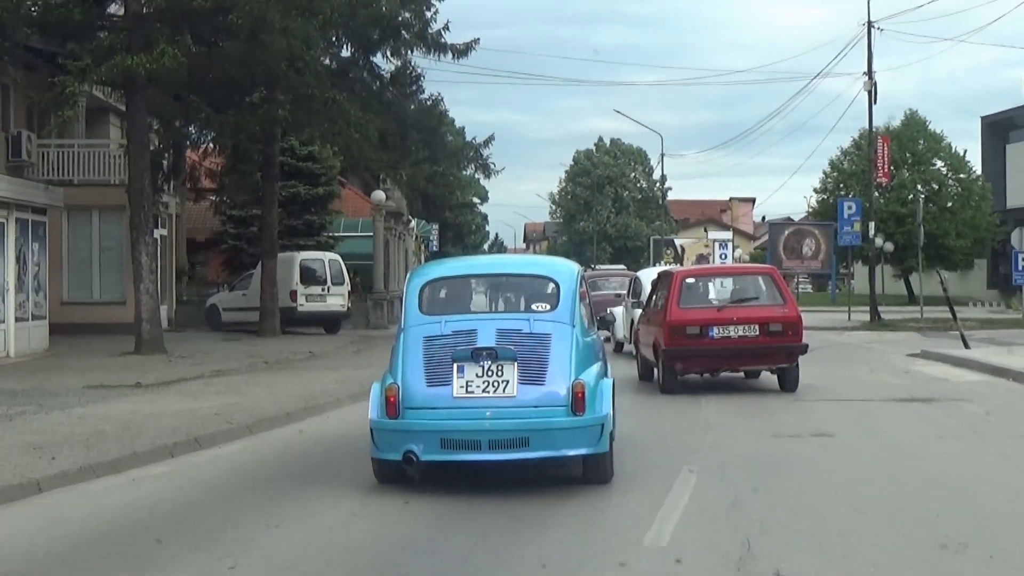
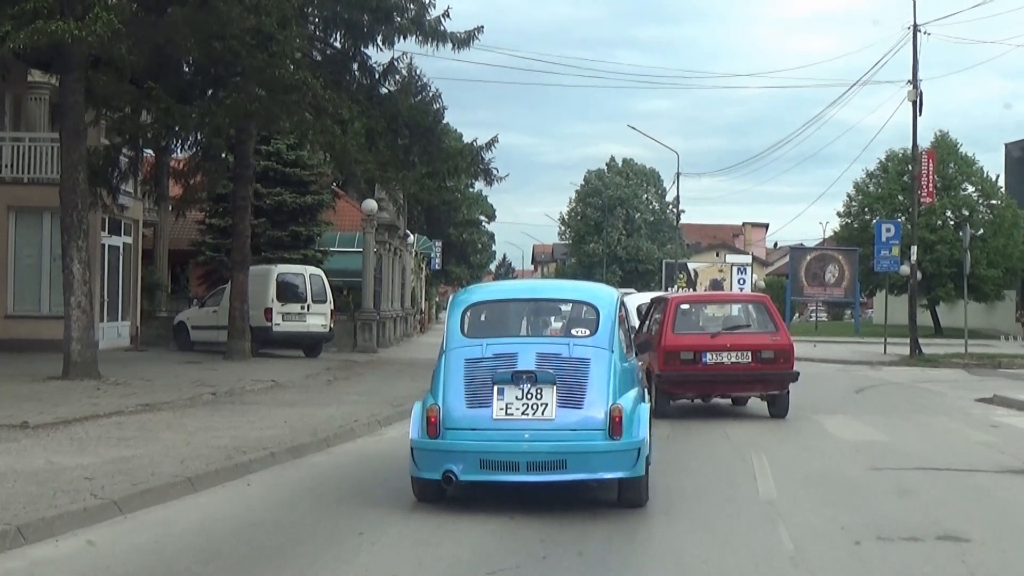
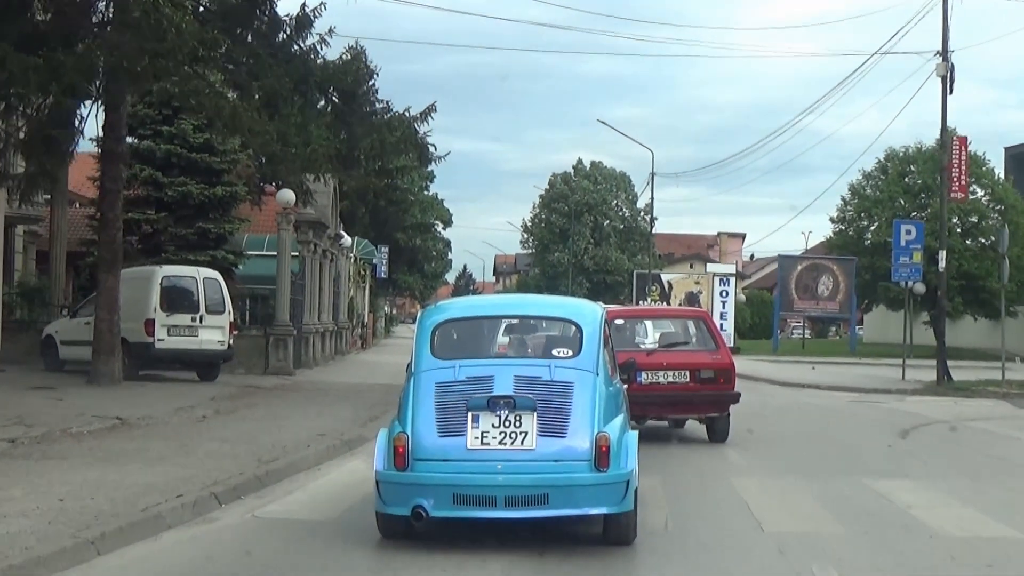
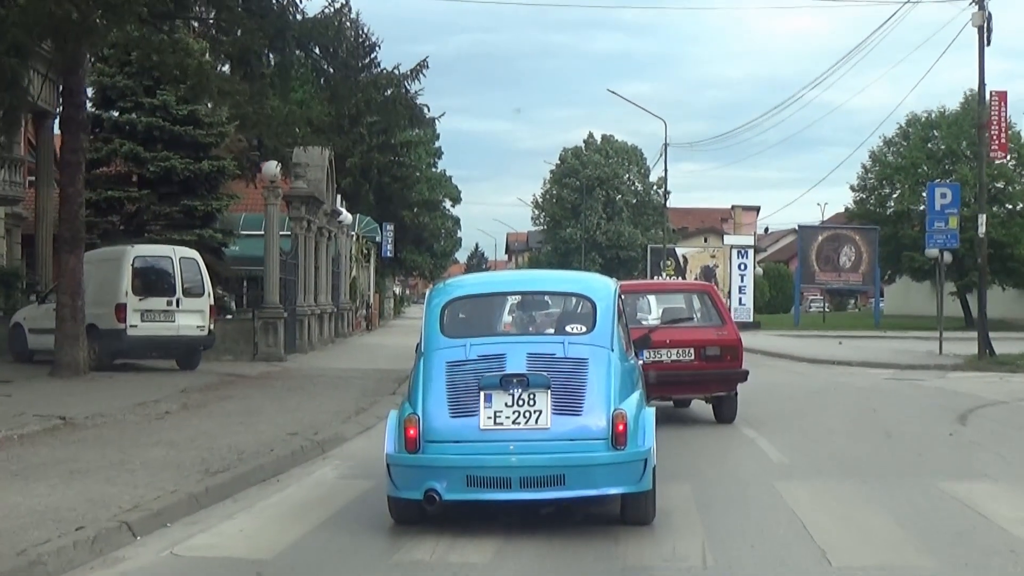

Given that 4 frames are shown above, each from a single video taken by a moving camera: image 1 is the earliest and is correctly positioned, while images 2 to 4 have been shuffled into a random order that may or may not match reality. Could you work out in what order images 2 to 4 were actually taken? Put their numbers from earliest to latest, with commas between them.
2, 3, 4
